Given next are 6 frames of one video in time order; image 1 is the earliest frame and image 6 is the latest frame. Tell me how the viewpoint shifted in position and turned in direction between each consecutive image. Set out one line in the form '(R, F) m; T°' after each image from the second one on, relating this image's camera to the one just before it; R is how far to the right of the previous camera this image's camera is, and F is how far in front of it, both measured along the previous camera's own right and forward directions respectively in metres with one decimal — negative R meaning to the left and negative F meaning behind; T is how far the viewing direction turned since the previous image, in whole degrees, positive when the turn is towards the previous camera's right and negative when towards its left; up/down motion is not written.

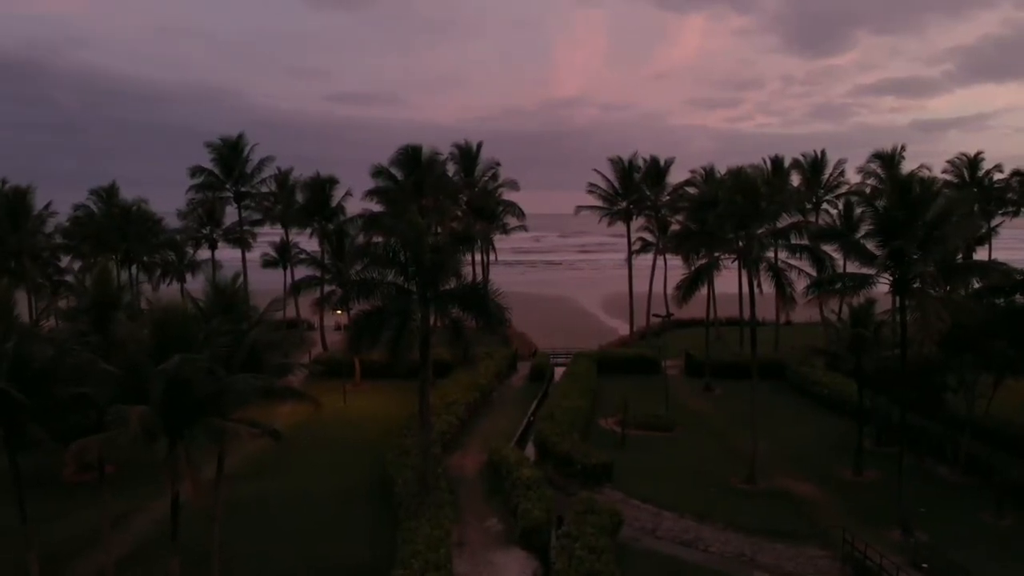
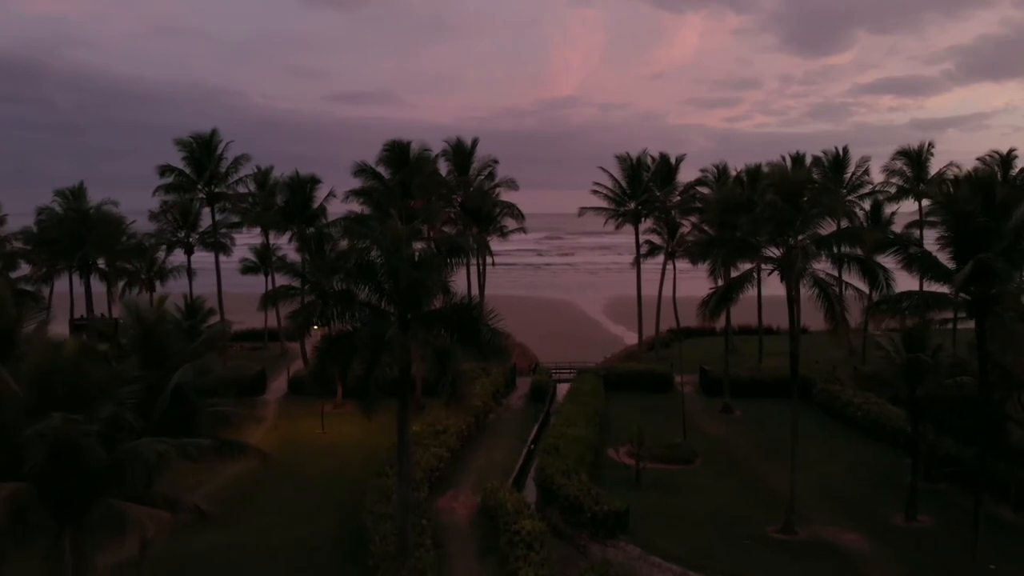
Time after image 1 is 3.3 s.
(0.0, +2.7) m; 0°
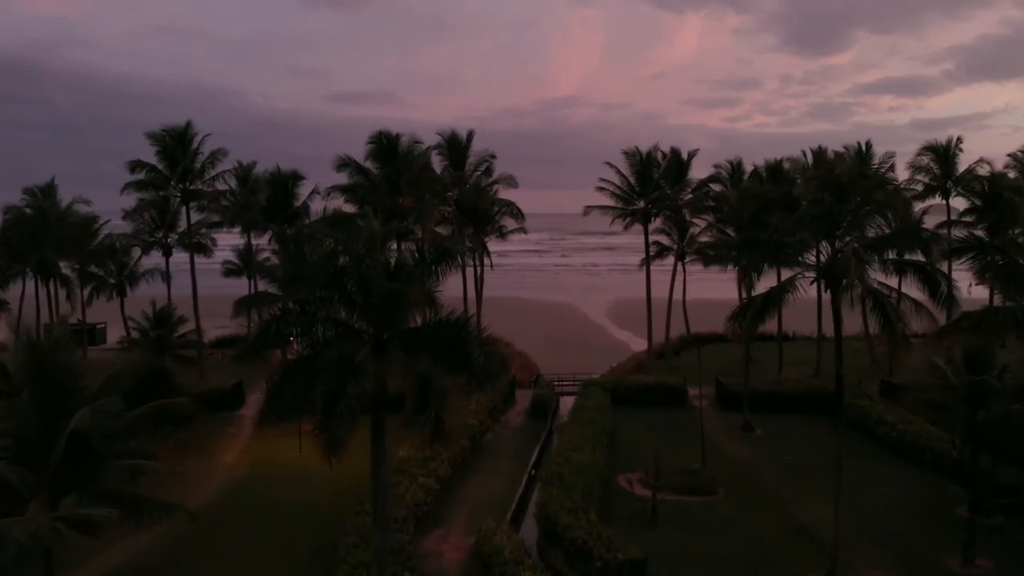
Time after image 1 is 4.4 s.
(0.0, +2.2) m; 0°
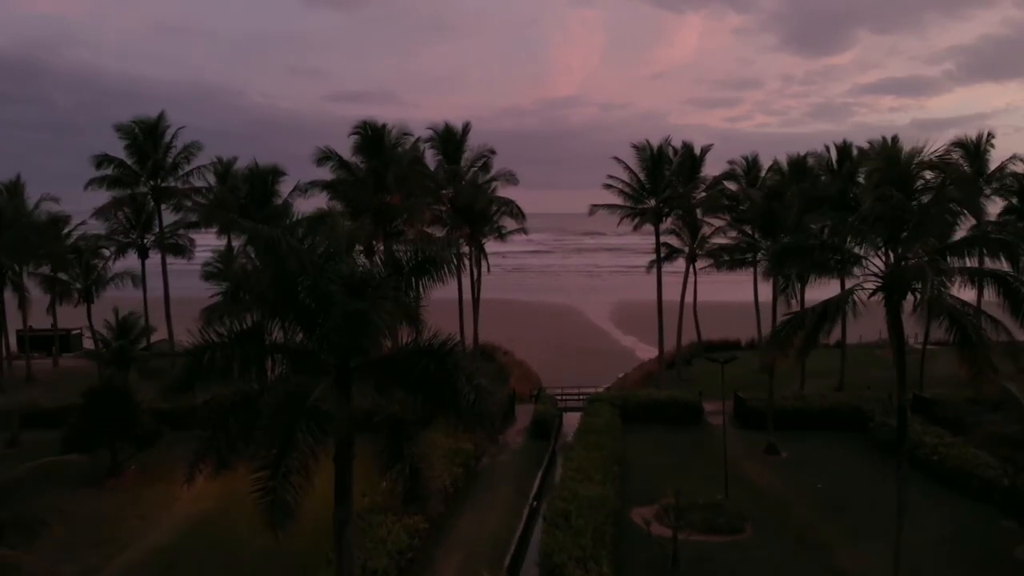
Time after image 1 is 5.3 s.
(0.0, +2.2) m; 0°
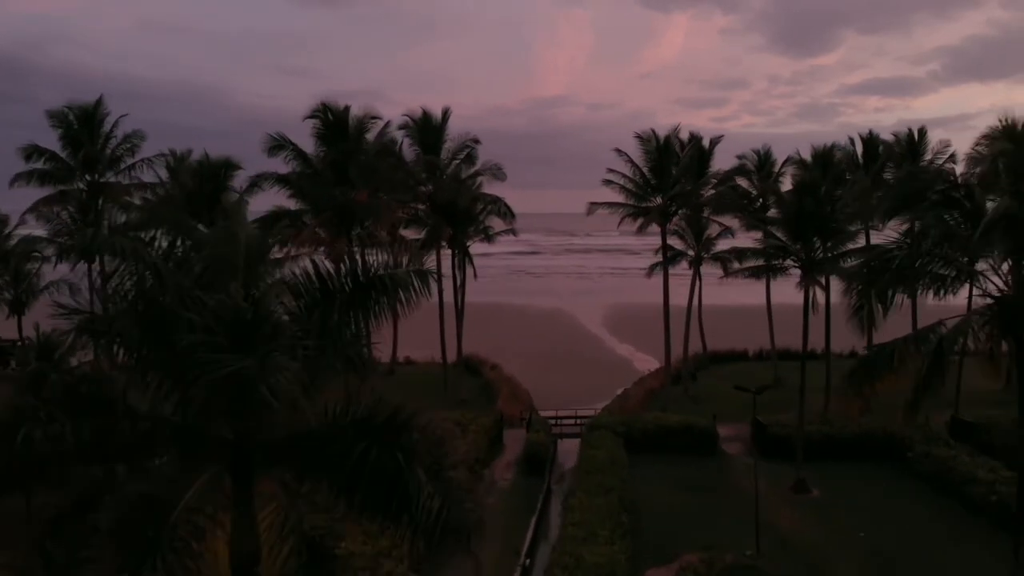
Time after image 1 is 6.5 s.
(0.0, +2.9) m; +1°
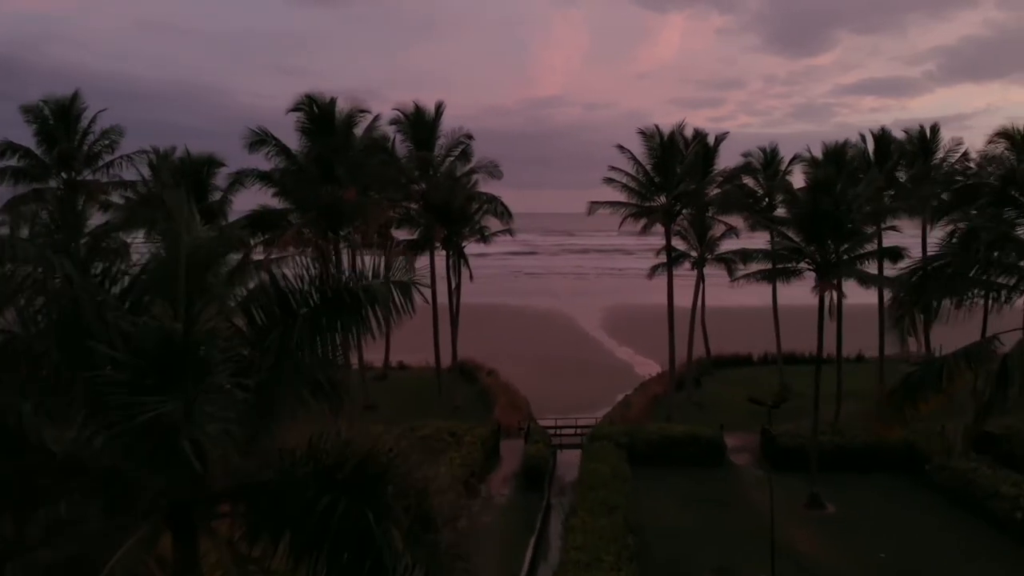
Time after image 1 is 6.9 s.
(0.0, +1.0) m; 0°
